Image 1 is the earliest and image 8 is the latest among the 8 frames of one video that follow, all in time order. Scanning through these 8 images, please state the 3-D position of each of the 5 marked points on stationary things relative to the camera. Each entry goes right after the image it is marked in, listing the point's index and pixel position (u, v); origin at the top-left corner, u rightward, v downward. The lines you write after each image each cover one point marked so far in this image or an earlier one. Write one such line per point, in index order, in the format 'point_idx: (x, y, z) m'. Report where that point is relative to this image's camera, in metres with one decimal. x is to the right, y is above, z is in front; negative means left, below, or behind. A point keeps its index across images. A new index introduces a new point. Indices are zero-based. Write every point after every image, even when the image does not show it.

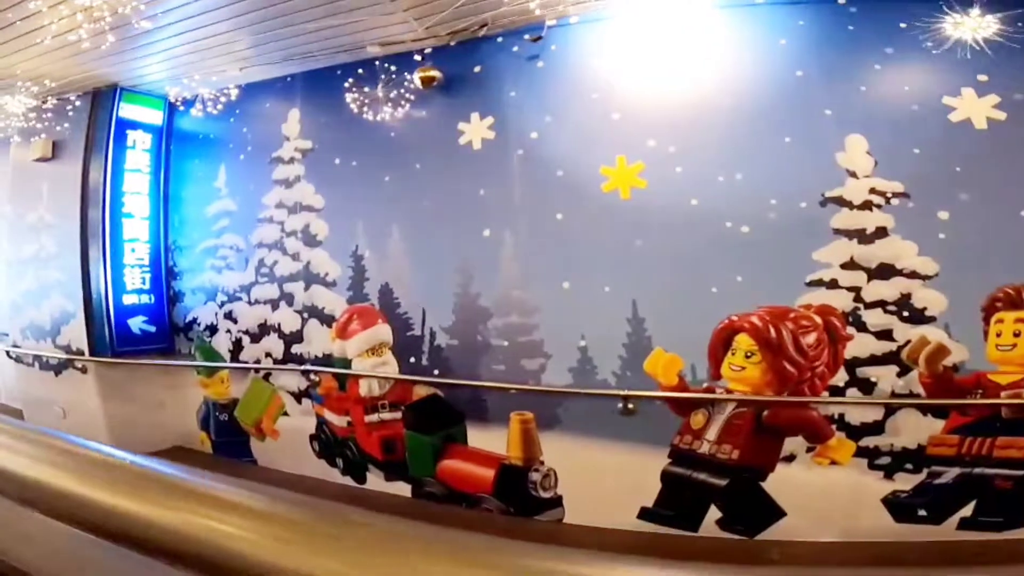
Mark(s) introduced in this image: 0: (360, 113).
0: (-1.7, +2.0, +3.4) m
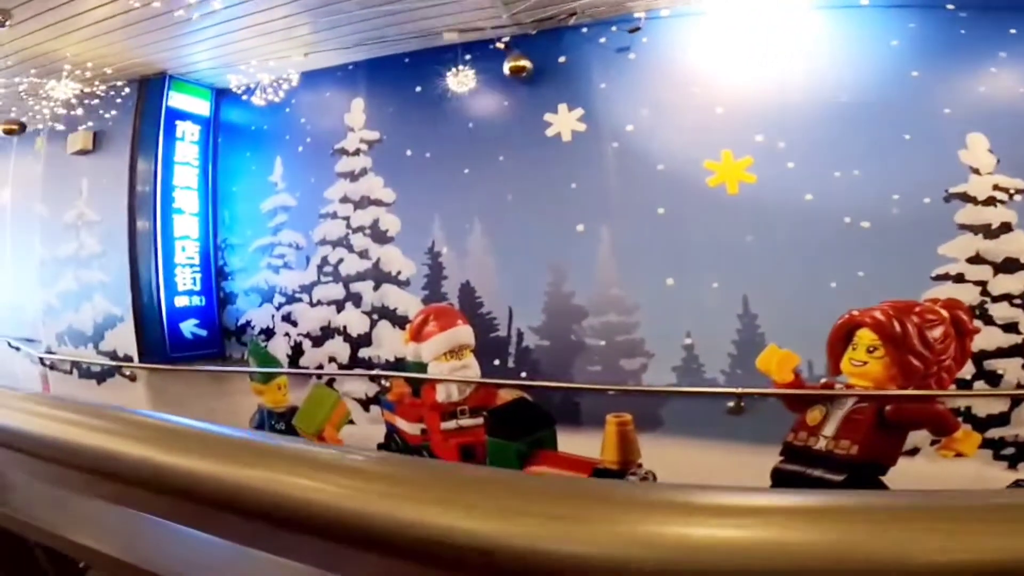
0: (-0.9, +2.0, +3.3) m
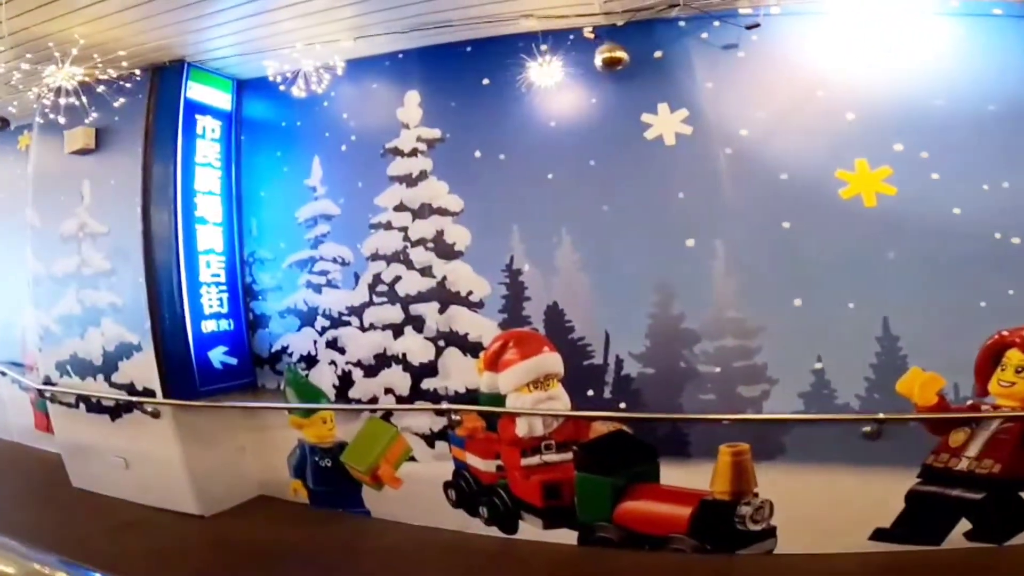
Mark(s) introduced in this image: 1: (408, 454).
0: (-0.1, +1.8, +3.0) m
1: (-1.1, -1.7, +3.2) m
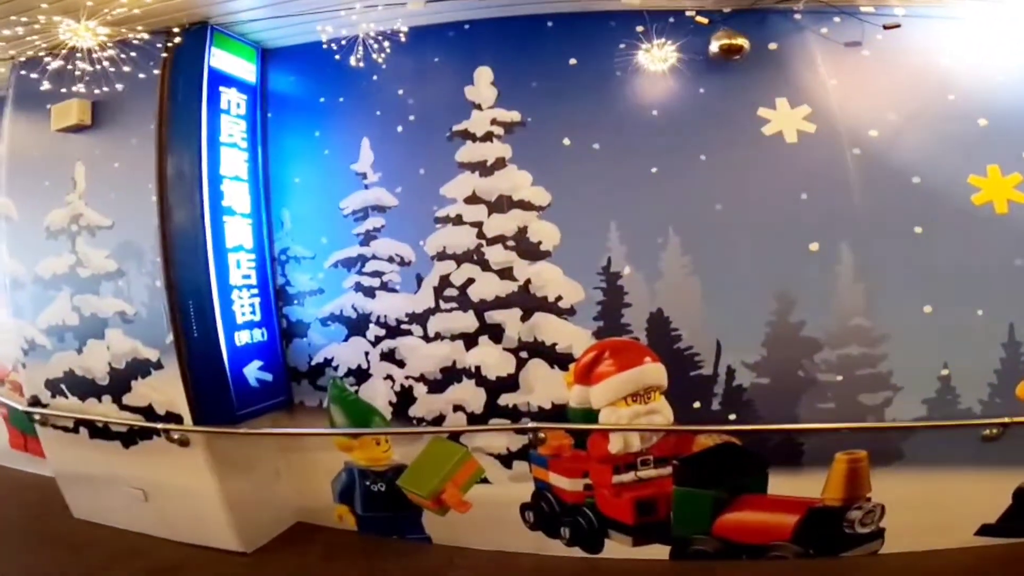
0: (+0.8, +1.8, +2.7) m
1: (-0.3, -1.8, +2.9) m
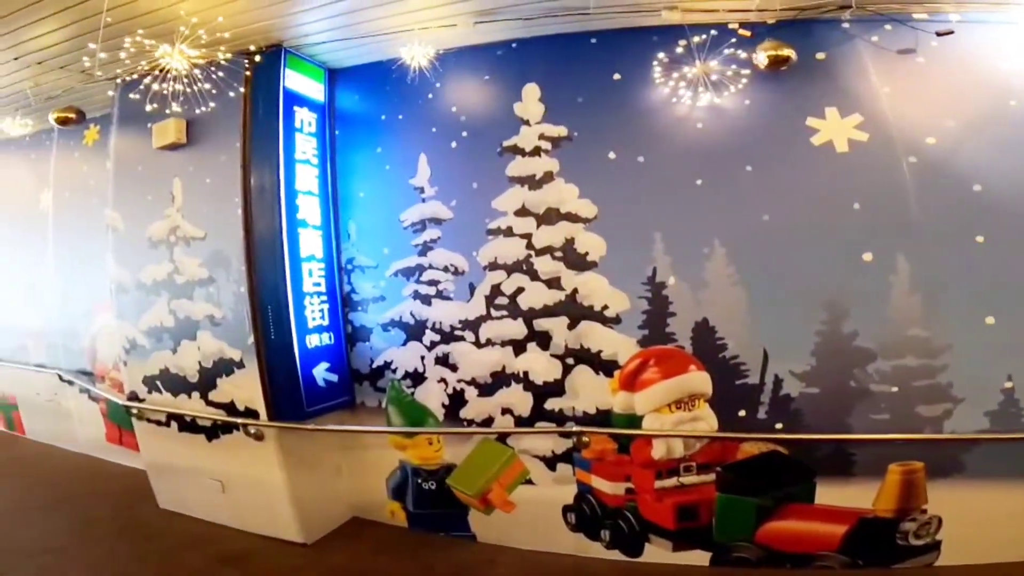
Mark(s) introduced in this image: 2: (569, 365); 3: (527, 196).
0: (+1.2, +1.7, +2.8) m
1: (+0.1, -1.8, +3.0) m
2: (+0.5, -0.7, +2.8) m
3: (+0.1, +0.9, +2.8) m
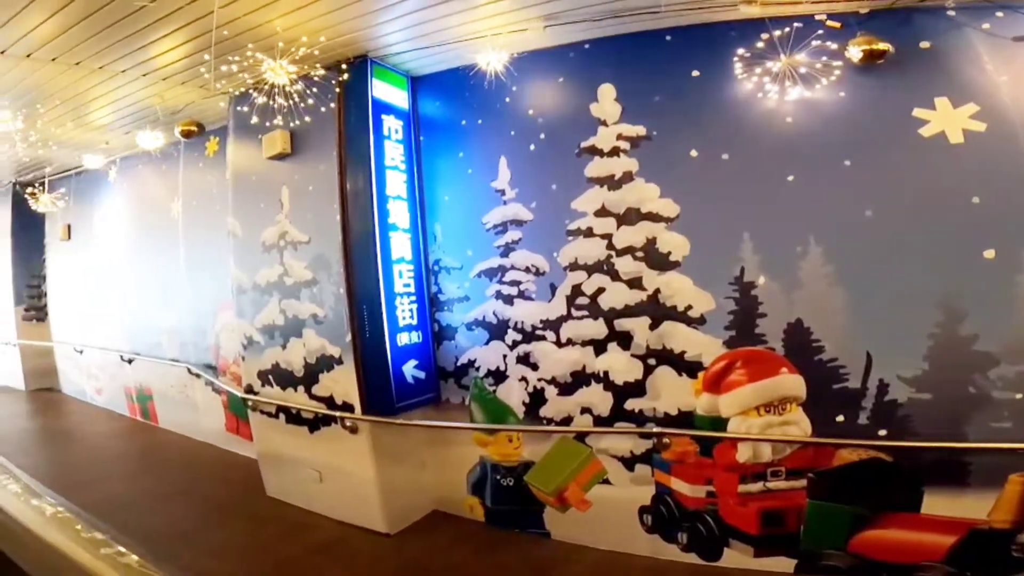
0: (+1.9, +1.7, +2.7) m
1: (+0.9, -1.8, +3.0) m
2: (+1.3, -0.7, +2.8) m
3: (+0.9, +0.8, +2.8) m
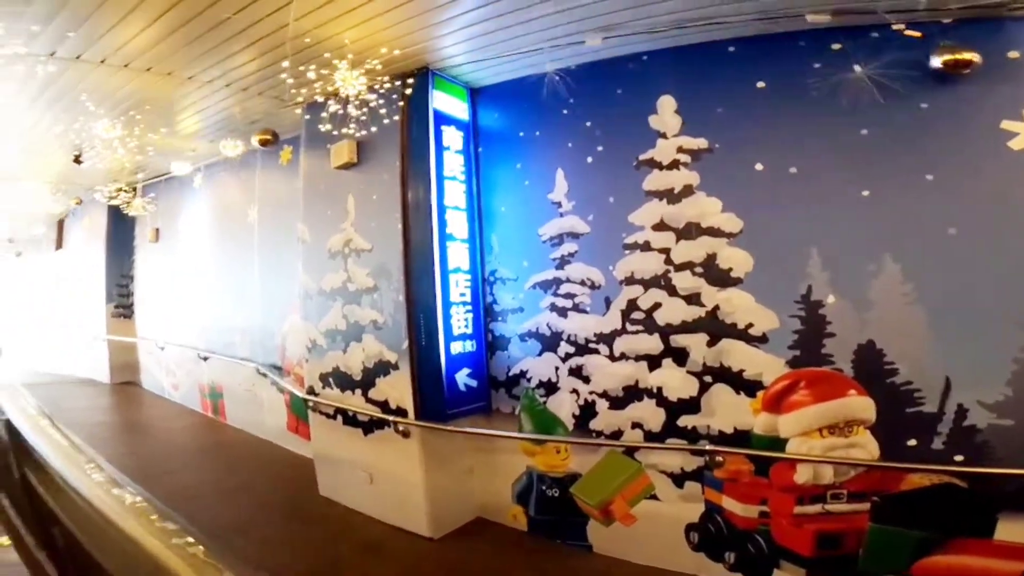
0: (+2.5, +1.6, +2.6) m
1: (+1.4, -2.0, +2.9) m
2: (+1.8, -0.9, +2.7) m
3: (+1.4, +0.7, +2.8) m
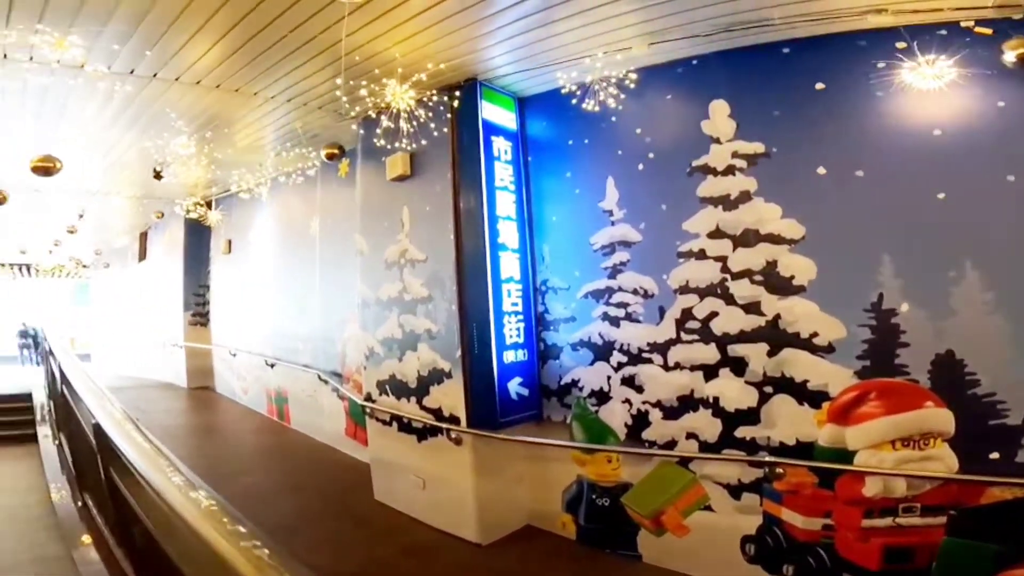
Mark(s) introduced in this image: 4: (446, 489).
0: (+2.9, +1.5, +2.5) m
1: (+1.8, -2.0, +2.9) m
2: (+2.2, -0.9, +2.7) m
3: (+1.9, +0.6, +2.7) m
4: (-0.7, -2.1, +3.1) m
